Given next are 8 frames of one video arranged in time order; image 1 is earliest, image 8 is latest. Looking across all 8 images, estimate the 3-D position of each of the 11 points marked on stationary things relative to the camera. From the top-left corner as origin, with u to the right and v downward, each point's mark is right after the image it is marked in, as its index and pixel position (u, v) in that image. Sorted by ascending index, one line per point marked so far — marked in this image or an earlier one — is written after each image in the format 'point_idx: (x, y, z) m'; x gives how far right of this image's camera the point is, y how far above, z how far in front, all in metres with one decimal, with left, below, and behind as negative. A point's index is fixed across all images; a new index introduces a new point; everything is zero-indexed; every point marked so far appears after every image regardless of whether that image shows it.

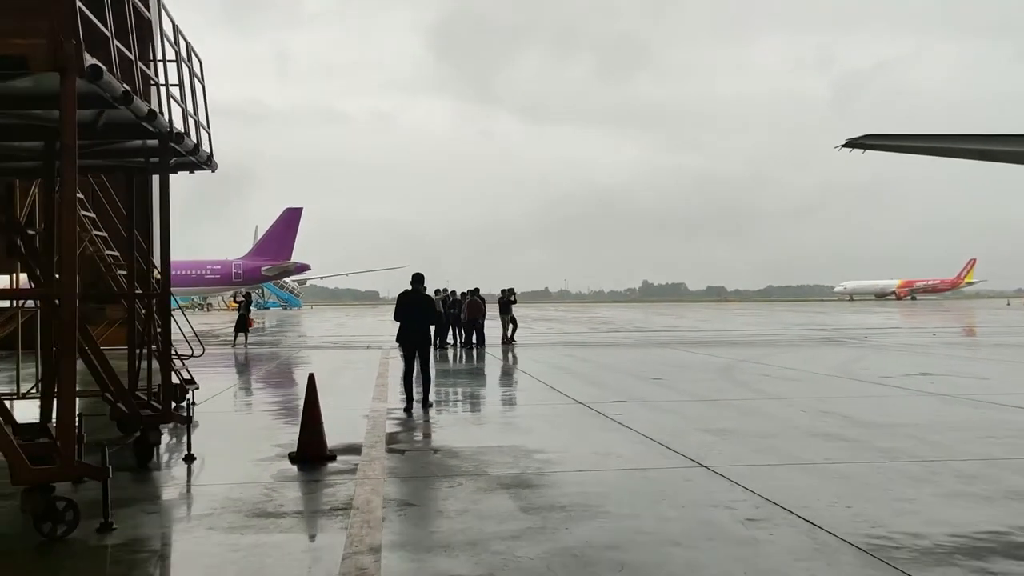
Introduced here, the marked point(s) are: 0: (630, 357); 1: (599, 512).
0: (+2.8, -1.6, +18.3) m
1: (+0.5, -1.4, +4.9) m
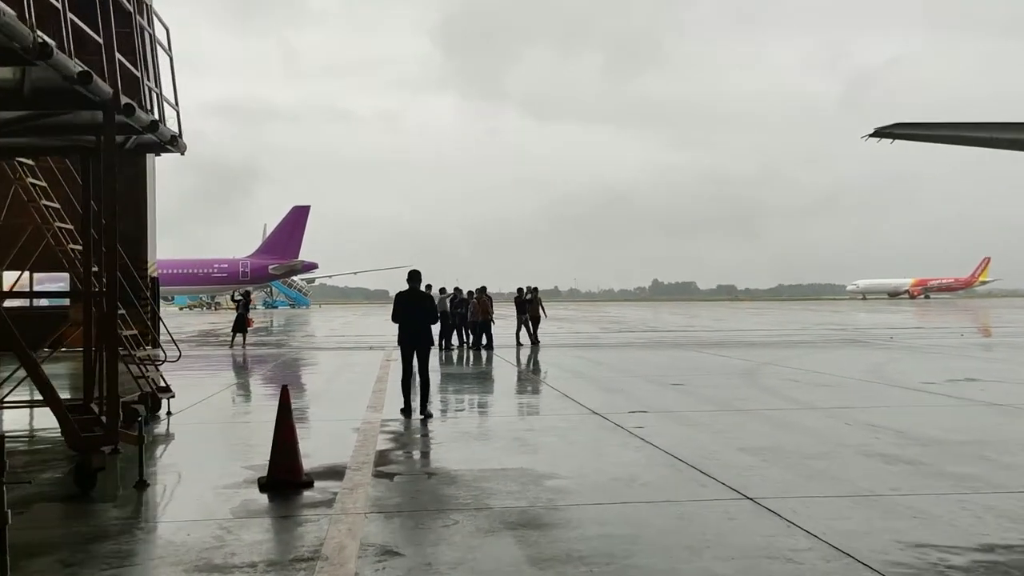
0: (+2.9, -1.5, +17.2) m
1: (+0.6, -1.3, +3.9) m
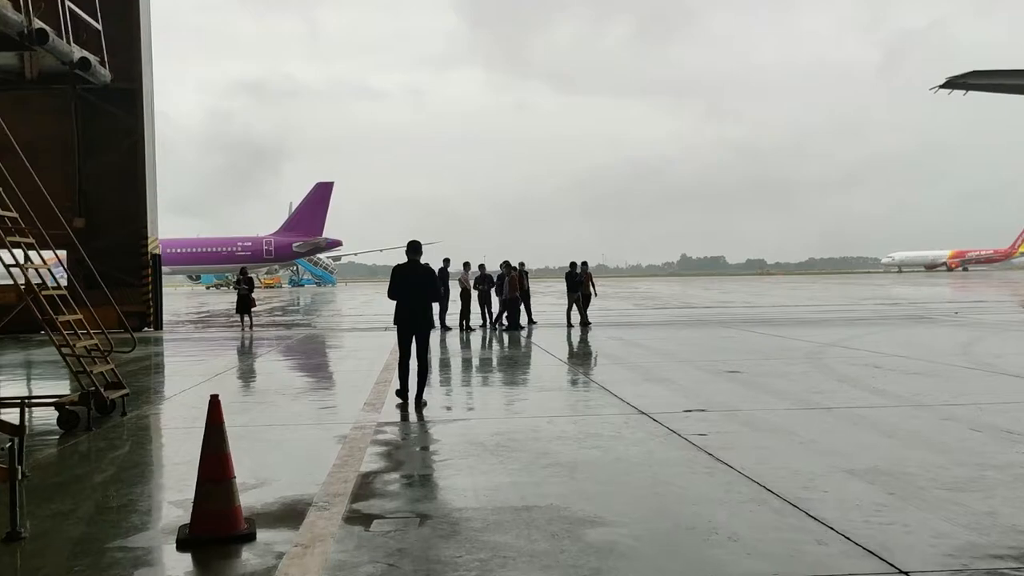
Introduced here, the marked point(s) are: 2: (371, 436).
0: (+3.4, -1.0, +15.4) m
1: (+0.6, -1.2, +2.2) m
2: (-1.2, -1.2, +6.7) m
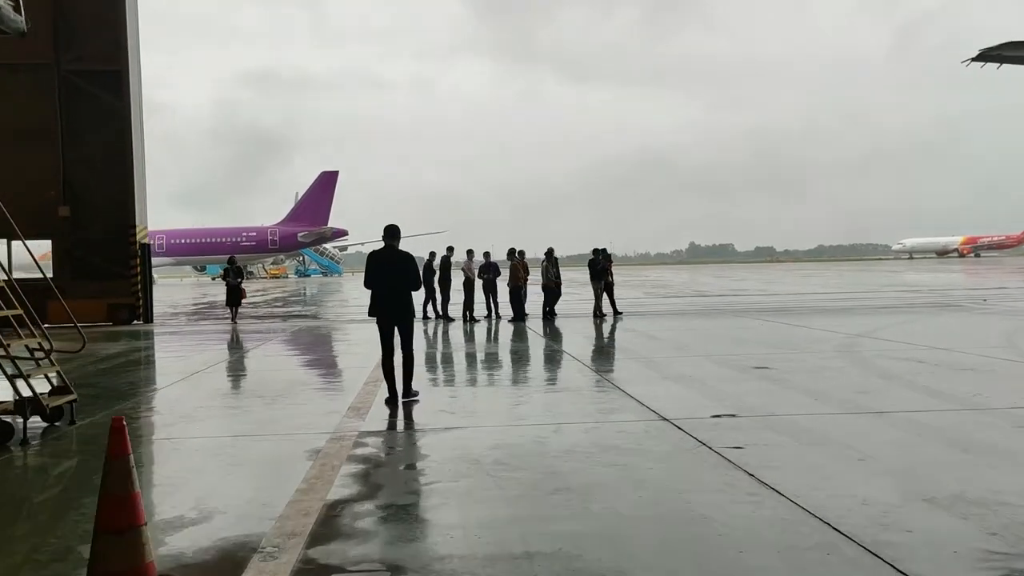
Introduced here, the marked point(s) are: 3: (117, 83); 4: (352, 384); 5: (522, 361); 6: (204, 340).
0: (+3.5, -0.8, +14.4) m
1: (+0.6, -1.2, +1.2) m
2: (-1.2, -1.1, +5.8) m
3: (-9.6, +5.0, +19.8) m
4: (-1.8, -1.1, +9.1) m
5: (+0.1, -1.0, +11.3) m
6: (-6.7, -1.1, +17.7) m
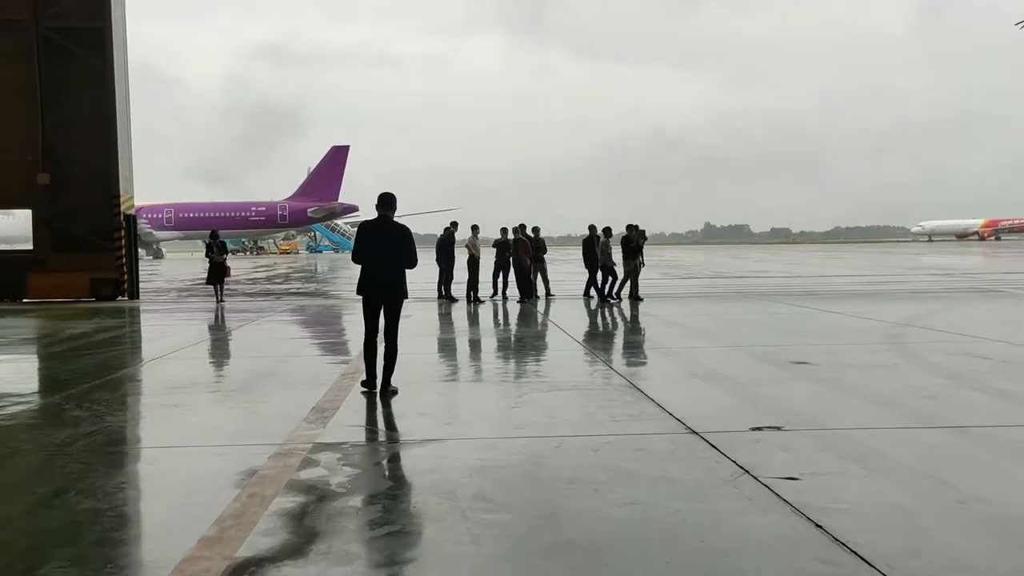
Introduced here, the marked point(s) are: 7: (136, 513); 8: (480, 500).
0: (+3.6, -0.5, +13.0) m
1: (+0.5, -1.2, -0.1) m
2: (-1.2, -1.0, +4.5) m
3: (-9.4, +5.6, +18.5) m
4: (-1.8, -0.9, +7.9) m
5: (+0.2, -0.7, +10.0) m
6: (-6.6, -0.6, +16.5) m
7: (-1.8, -1.1, +3.9) m
8: (-0.2, -1.0, +4.0) m
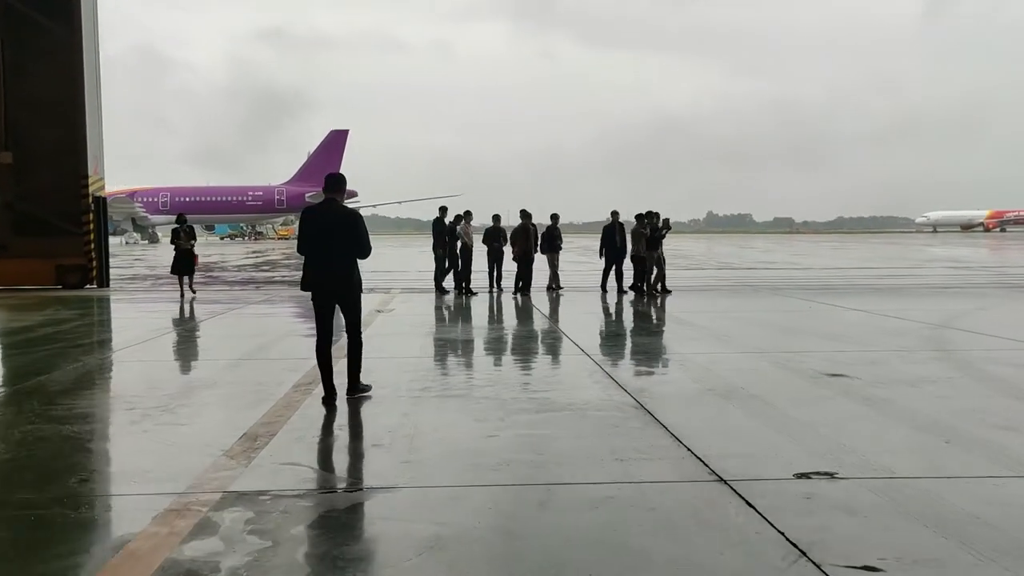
0: (+3.5, -0.4, +11.8) m
1: (+0.3, -1.3, -1.3) m
2: (-1.4, -1.0, +3.3) m
3: (-9.5, +5.9, +17.2) m
4: (-1.9, -0.8, +6.6) m
5: (0.0, -0.7, +8.8) m
6: (-6.7, -0.4, +15.3) m
7: (-1.9, -1.1, +2.6) m
8: (-0.3, -1.1, +2.7) m
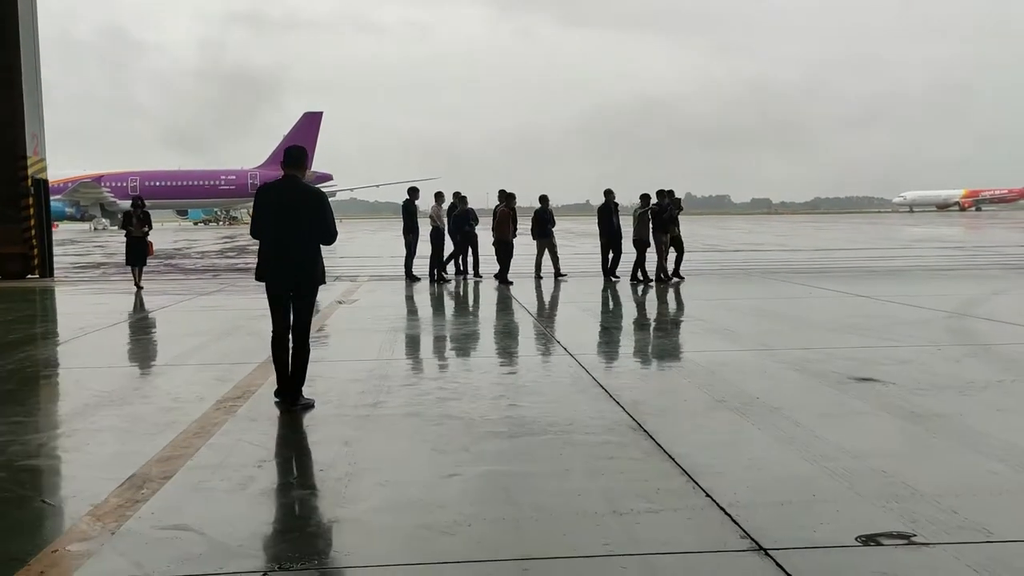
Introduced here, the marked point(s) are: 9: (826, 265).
0: (+3.2, -0.2, +10.7) m
1: (+0.3, -1.4, -2.4) m
2: (-1.5, -1.1, +2.1) m
3: (-10.0, +6.1, +15.7) m
4: (-2.1, -0.8, +5.5) m
5: (-0.2, -0.6, +7.7) m
6: (-7.1, -0.2, +14.0) m
7: (-2.0, -1.1, +1.5) m
8: (-0.4, -1.1, +1.6) m
9: (+7.1, +0.5, +18.5) m
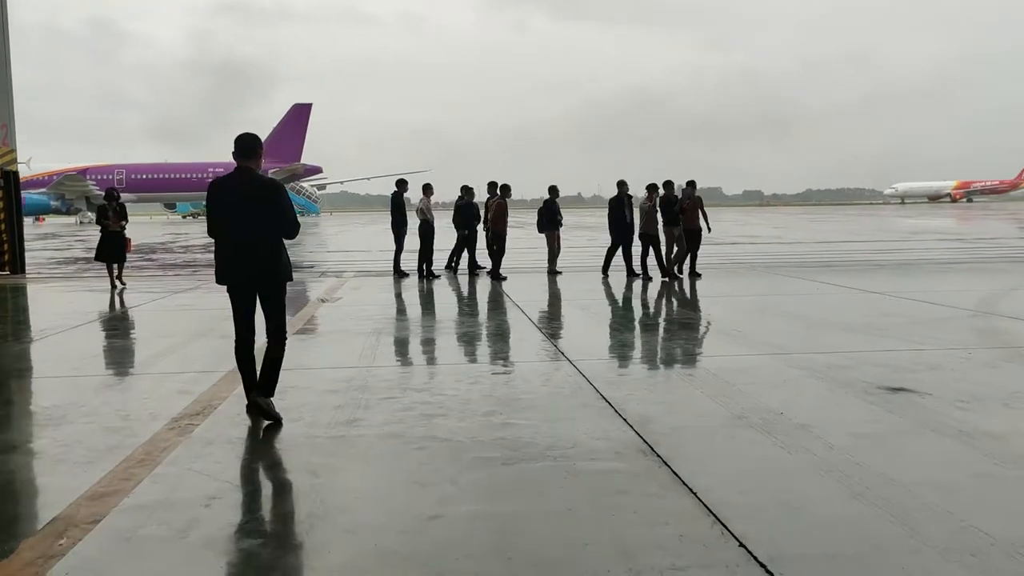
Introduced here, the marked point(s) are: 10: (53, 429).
0: (+3.1, -0.2, +10.1) m
1: (+0.3, -1.5, -3.0) m
2: (-1.5, -1.1, +1.5) m
3: (-10.1, +6.1, +15.0) m
4: (-2.2, -0.8, +4.8) m
5: (-0.3, -0.6, +7.0) m
6: (-7.2, -0.2, +13.3) m
7: (-2.0, -1.2, +0.8) m
8: (-0.4, -1.2, +1.0) m
9: (+7.0, +0.7, +18.0) m
10: (-2.7, -0.8, +4.7) m
